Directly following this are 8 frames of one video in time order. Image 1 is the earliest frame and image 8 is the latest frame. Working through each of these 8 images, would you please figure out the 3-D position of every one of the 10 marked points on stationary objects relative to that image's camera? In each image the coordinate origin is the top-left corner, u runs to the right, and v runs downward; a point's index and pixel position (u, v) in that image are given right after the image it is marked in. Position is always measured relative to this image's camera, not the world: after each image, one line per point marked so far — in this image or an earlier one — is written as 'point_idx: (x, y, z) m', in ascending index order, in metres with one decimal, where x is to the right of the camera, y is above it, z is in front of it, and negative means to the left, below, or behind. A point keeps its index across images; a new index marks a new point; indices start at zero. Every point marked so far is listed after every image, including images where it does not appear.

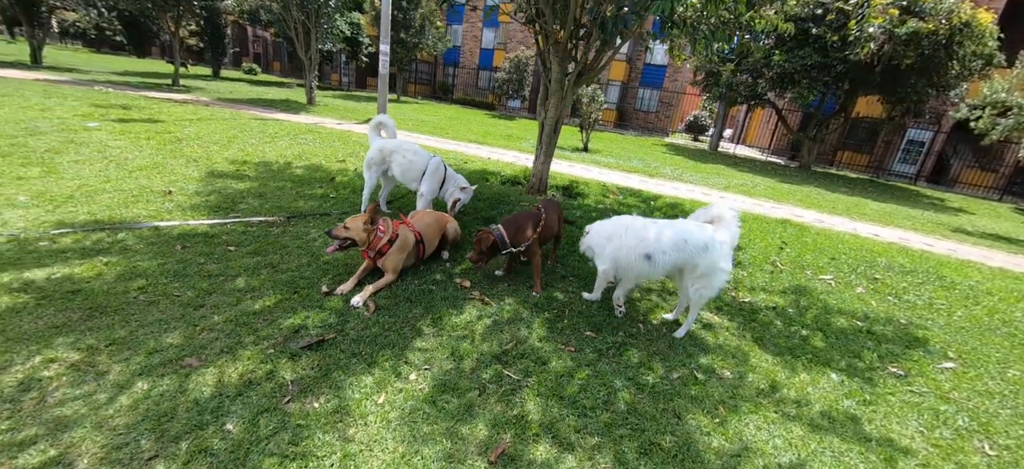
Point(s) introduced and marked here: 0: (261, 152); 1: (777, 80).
0: (-5.0, +1.6, +8.1) m
1: (+11.2, +6.6, +17.5) m
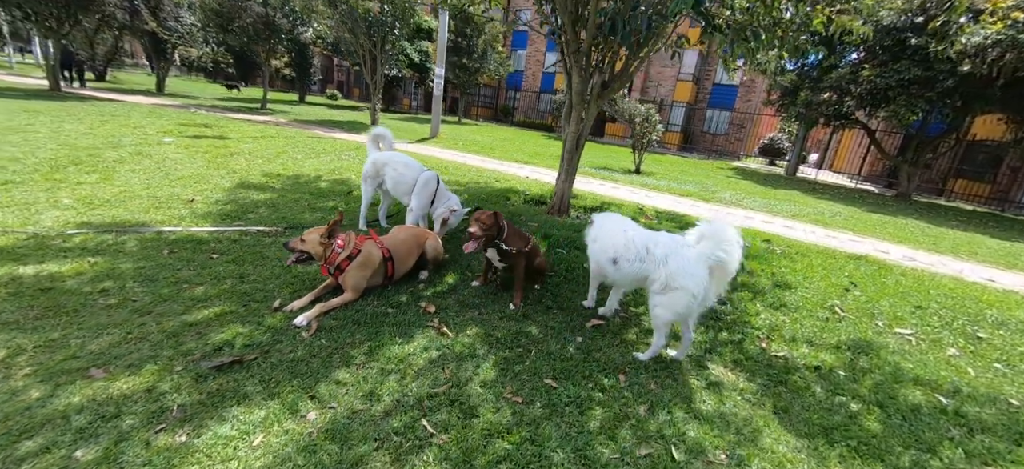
0: (-4.4, +1.4, +8.5) m
1: (+13.3, +5.2, +15.4) m
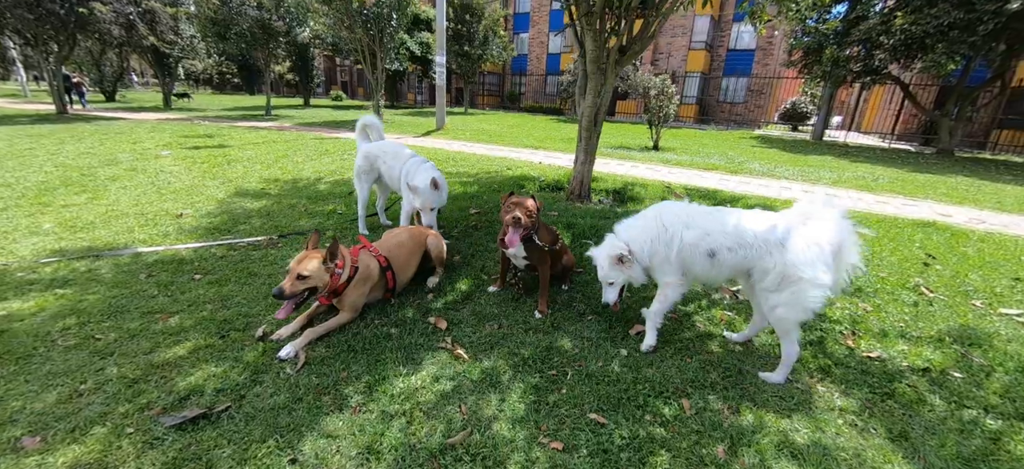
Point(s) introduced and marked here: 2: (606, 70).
0: (-4.2, +1.3, +8.0) m
1: (+13.4, +6.5, +14.2) m
2: (+1.2, +2.1, +5.2) m
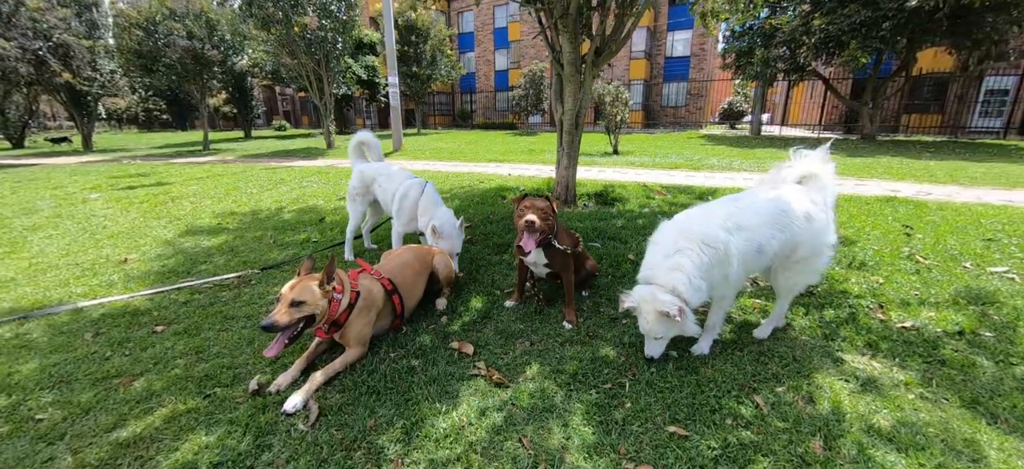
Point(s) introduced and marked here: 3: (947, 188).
0: (-4.6, +0.6, +7.4) m
1: (+11.7, +7.1, +15.4) m
2: (+0.9, +2.0, +5.1) m
3: (+8.5, +0.9, +8.0) m
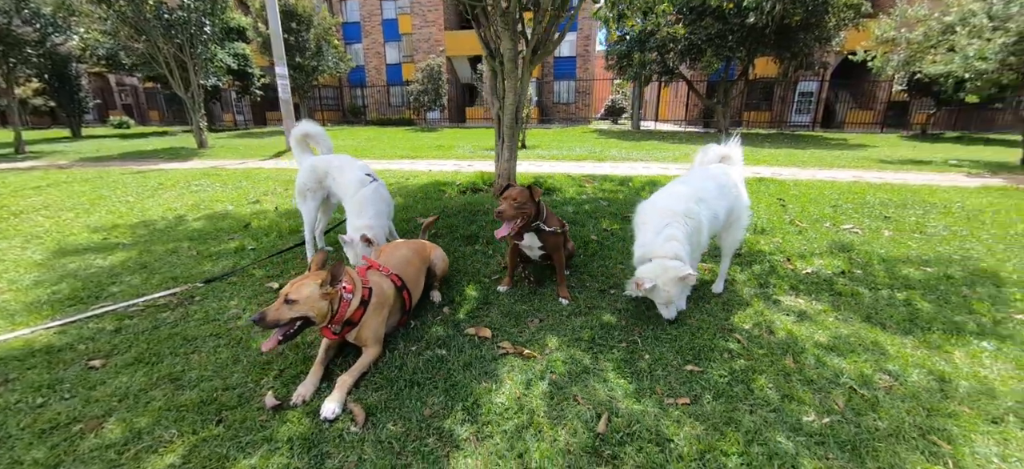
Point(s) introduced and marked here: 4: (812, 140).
0: (-5.7, +0.4, +6.2) m
1: (+7.7, +8.1, +18.0) m
2: (+0.1, +2.2, +5.4) m
3: (+6.9, +1.6, +10.0) m
4: (+12.9, +4.0, +17.5) m
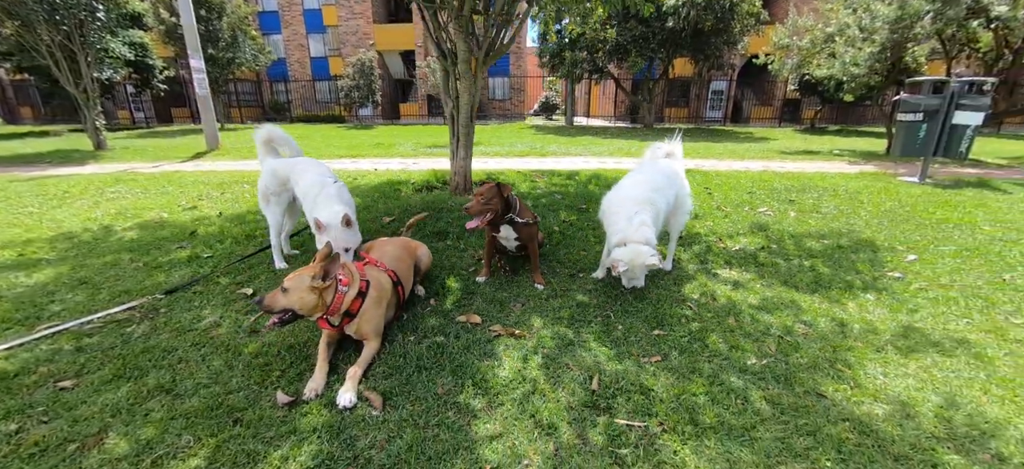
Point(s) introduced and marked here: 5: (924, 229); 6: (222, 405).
0: (-6.3, +0.2, +5.6) m
1: (+4.8, +8.6, +19.1) m
2: (-0.5, +2.3, +5.6) m
3: (+5.5, +2.0, +11.2) m
4: (+10.2, +4.8, +19.4) m
5: (+4.8, +0.1, +4.8) m
6: (-1.6, -0.9, +2.2) m
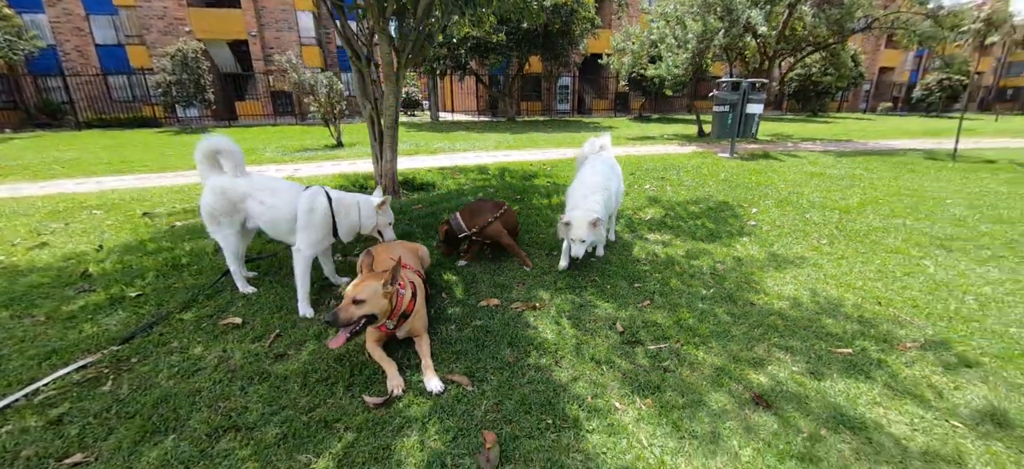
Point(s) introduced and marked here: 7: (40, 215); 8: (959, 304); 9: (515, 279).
0: (-6.8, -0.5, +3.8) m
1: (-1.8, +9.1, +19.9) m
2: (-1.6, +2.3, +5.7) m
3: (+2.2, +2.7, +12.9) m
4: (+3.6, +6.0, +22.1) m
5: (+3.9, +0.7, +6.7) m
6: (-1.1, -1.0, +2.2) m
7: (-6.8, +0.3, +5.9) m
8: (+3.5, -0.5, +3.2) m
9: (0.0, -0.4, +3.6) m
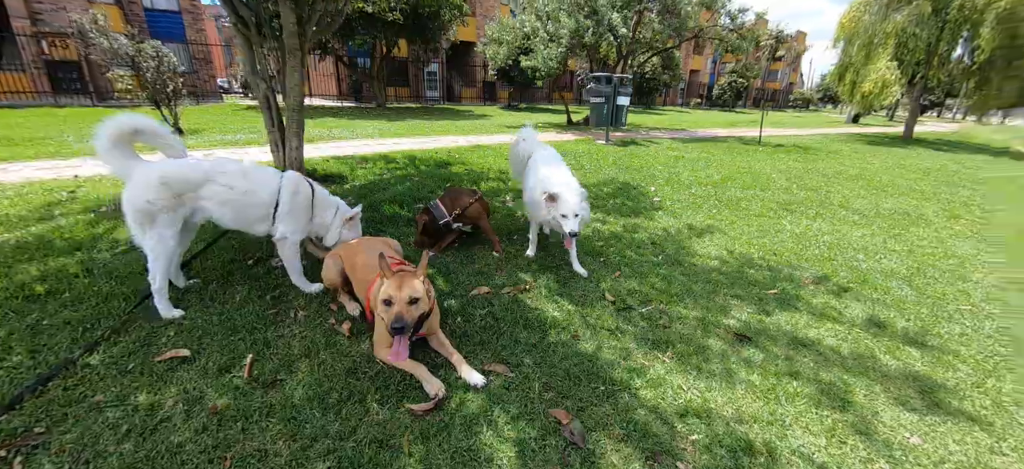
0: (-6.6, -1.0, +1.7) m
1: (-7.9, +9.2, +18.1) m
2: (-2.6, +2.3, +5.0) m
3: (-1.4, +3.1, +13.0) m
4: (-3.3, +6.6, +22.0) m
5: (+2.4, +1.2, +7.7) m
6: (-0.7, -1.0, +2.0) m
7: (-7.4, -0.1, +3.6) m
8: (+3.2, -0.1, +4.3) m
9: (-0.2, -0.3, +3.7) m
